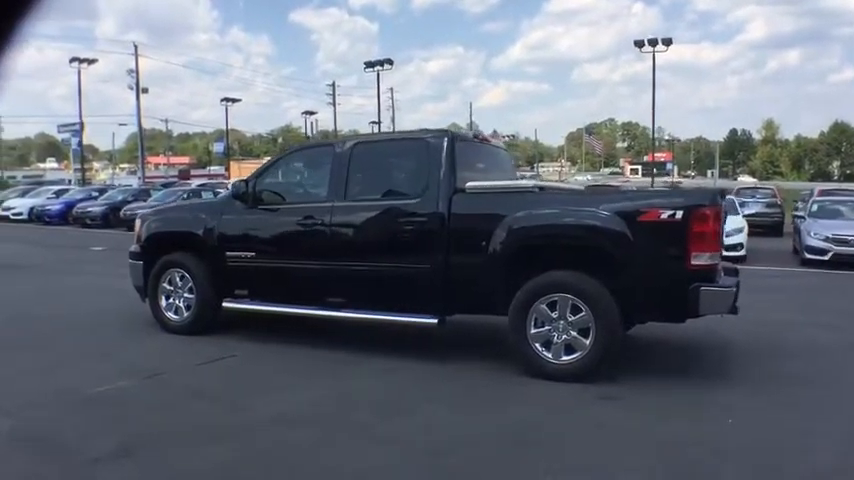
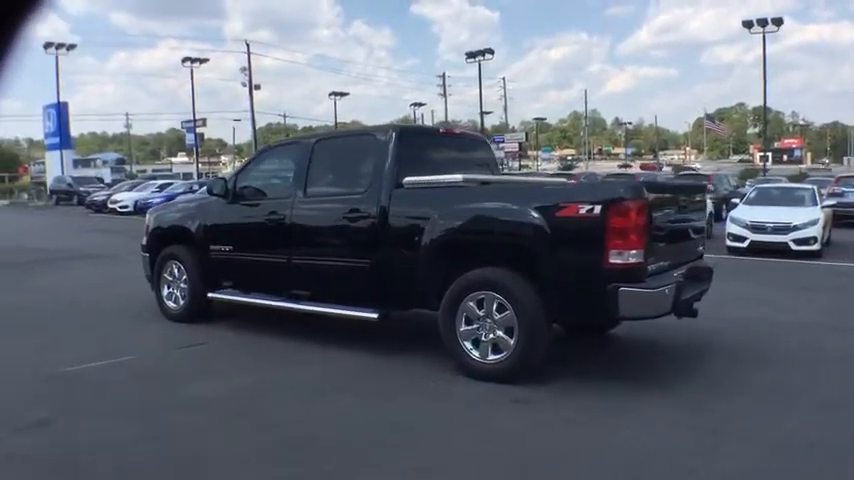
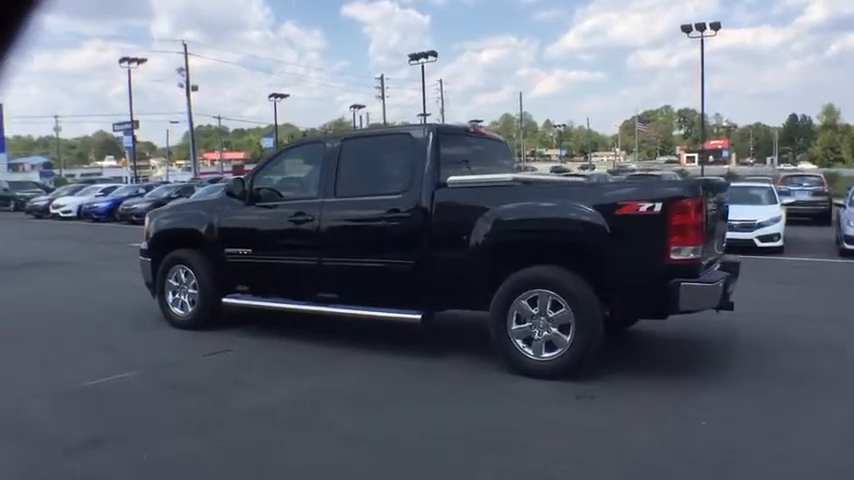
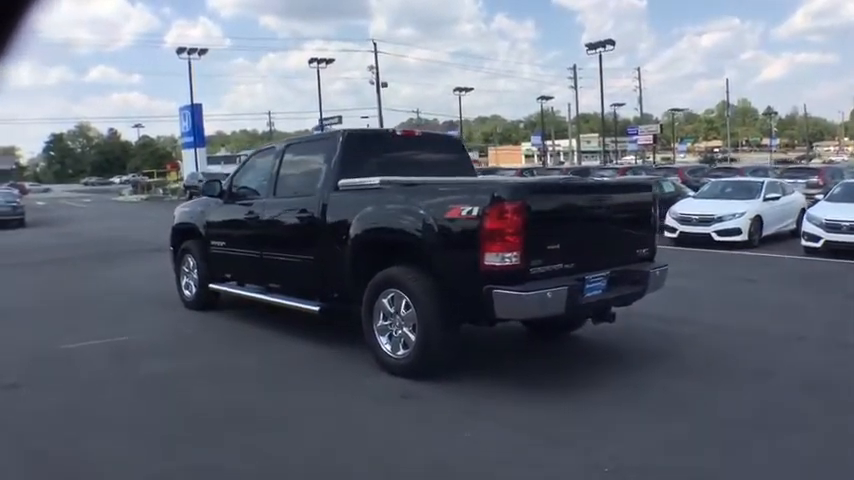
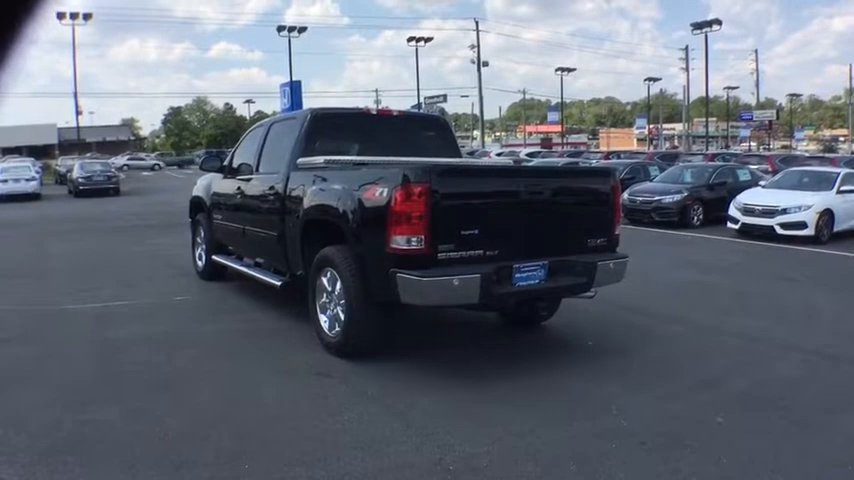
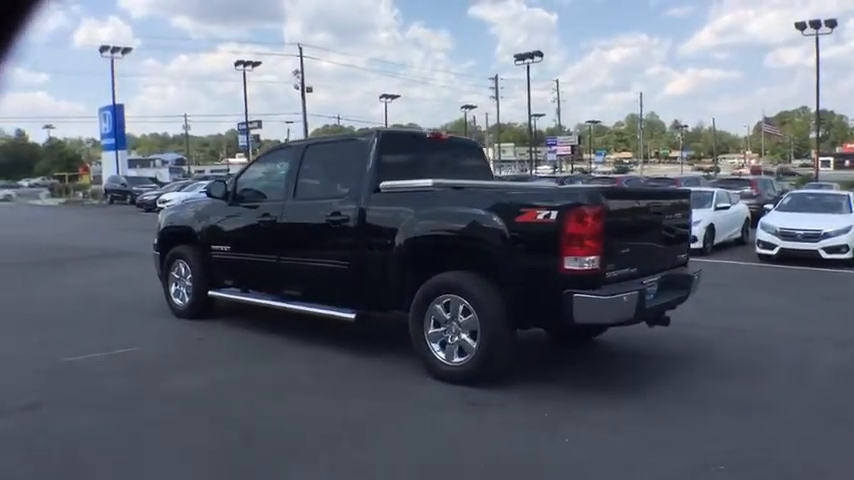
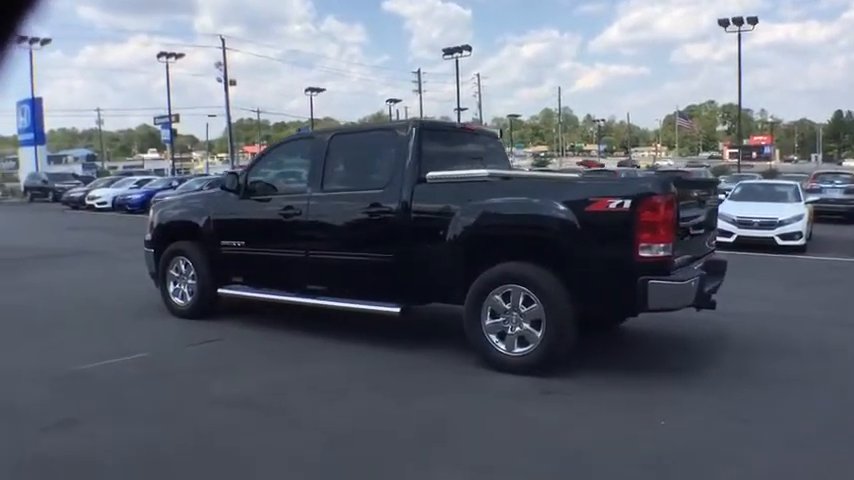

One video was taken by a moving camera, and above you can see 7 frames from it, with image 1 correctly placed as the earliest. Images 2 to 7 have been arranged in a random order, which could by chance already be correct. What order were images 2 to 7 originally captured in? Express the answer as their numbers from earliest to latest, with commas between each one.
3, 7, 2, 6, 4, 5
